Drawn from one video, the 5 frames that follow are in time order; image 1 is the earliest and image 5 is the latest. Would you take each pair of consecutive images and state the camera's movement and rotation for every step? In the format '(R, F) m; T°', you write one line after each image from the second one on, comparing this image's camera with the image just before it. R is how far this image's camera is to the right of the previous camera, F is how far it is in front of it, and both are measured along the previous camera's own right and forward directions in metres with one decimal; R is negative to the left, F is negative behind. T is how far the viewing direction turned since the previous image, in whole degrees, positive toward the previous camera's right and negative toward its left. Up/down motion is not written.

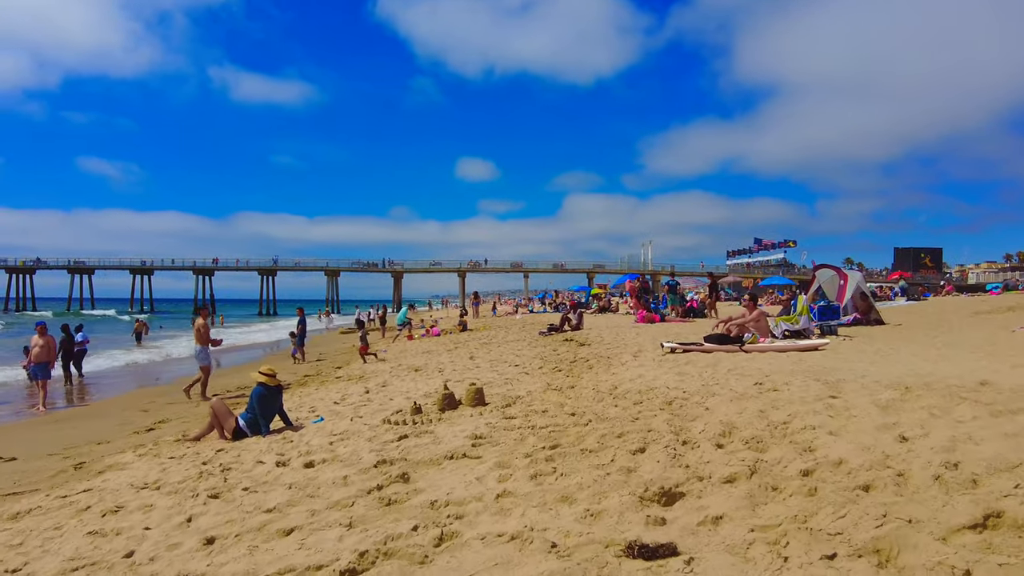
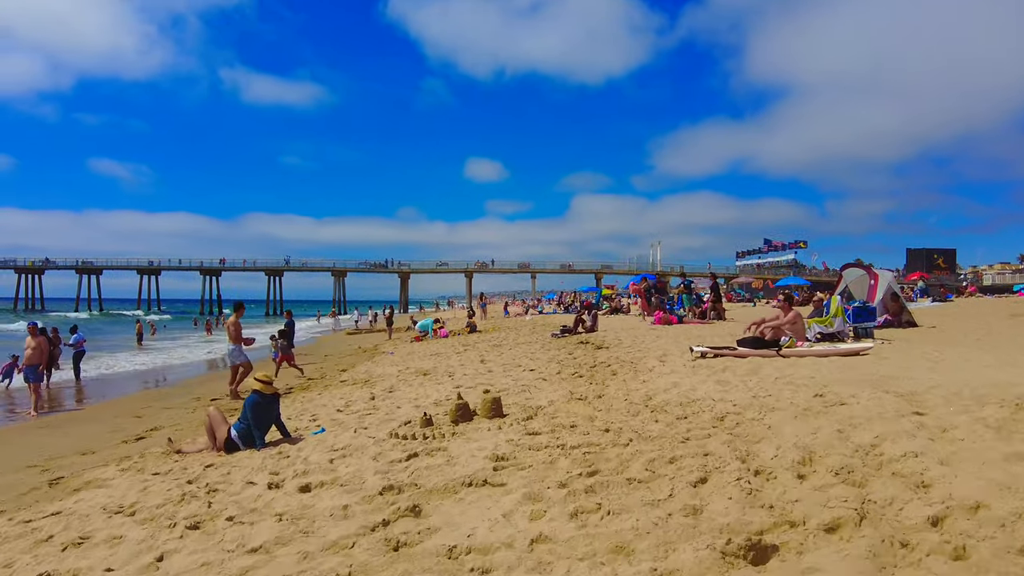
(-0.1, +0.6) m; -1°
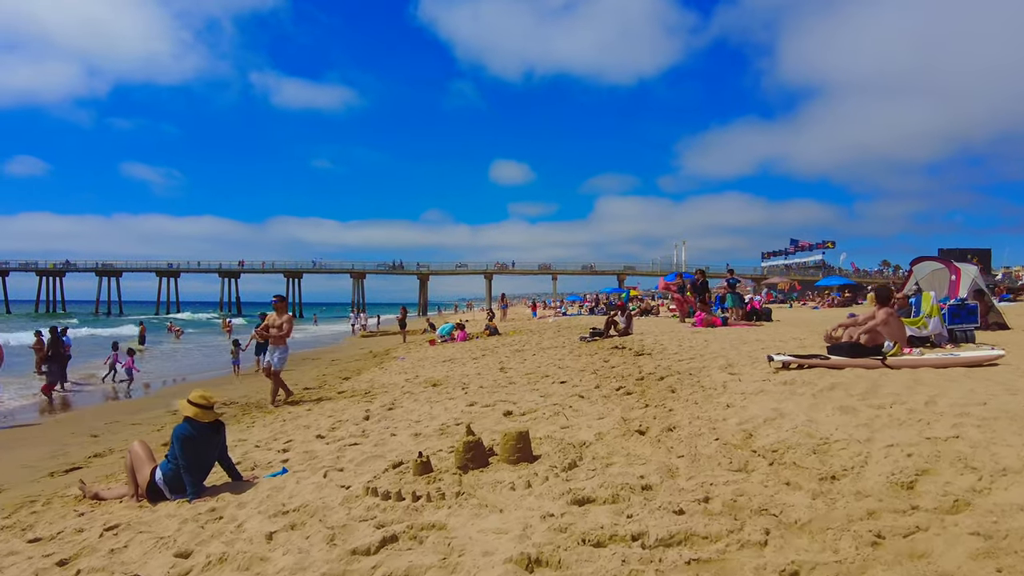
(-0.1, +1.6) m; -2°
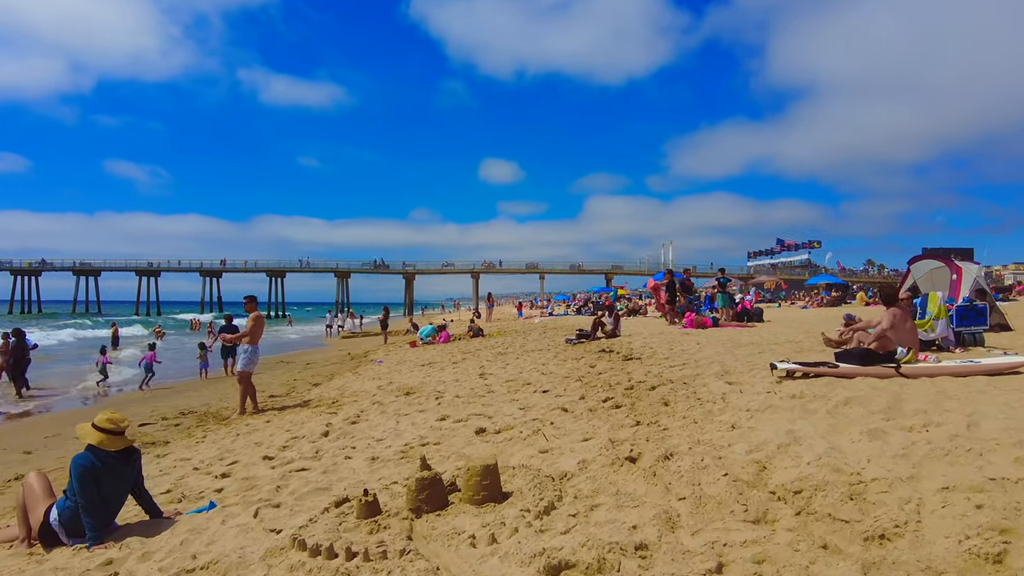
(+0.1, +0.6) m; +1°
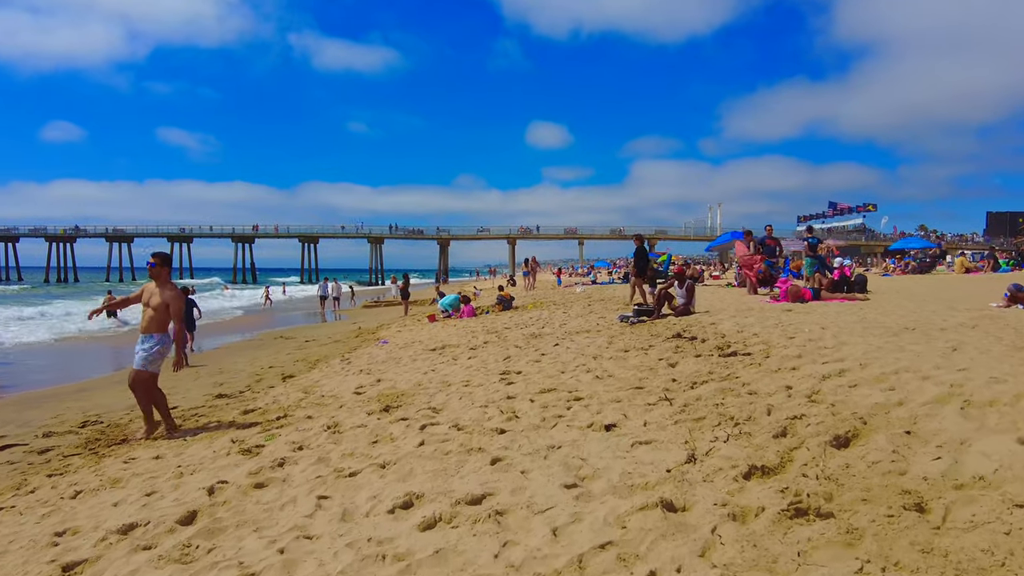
(0.0, +3.0) m; -3°
